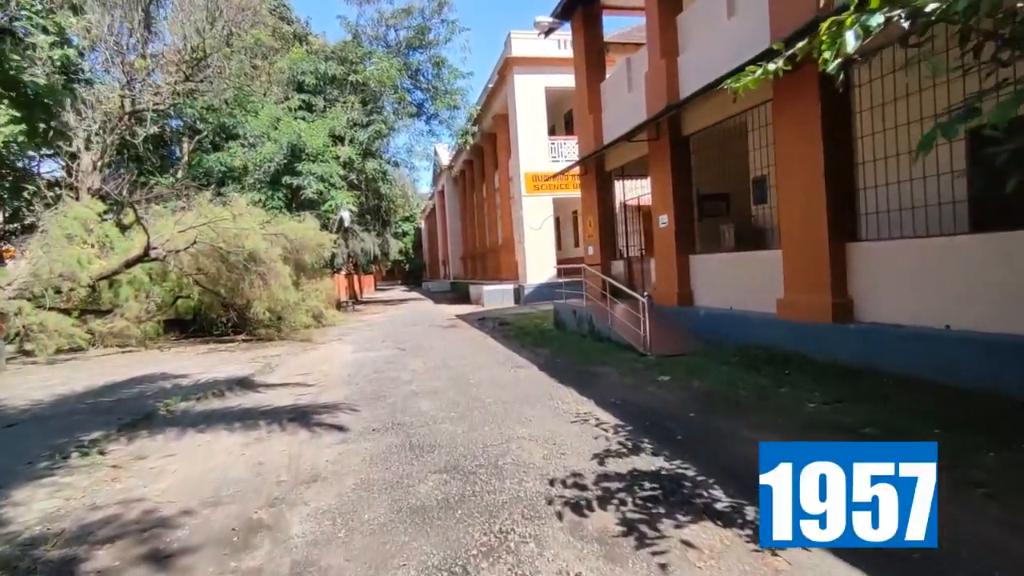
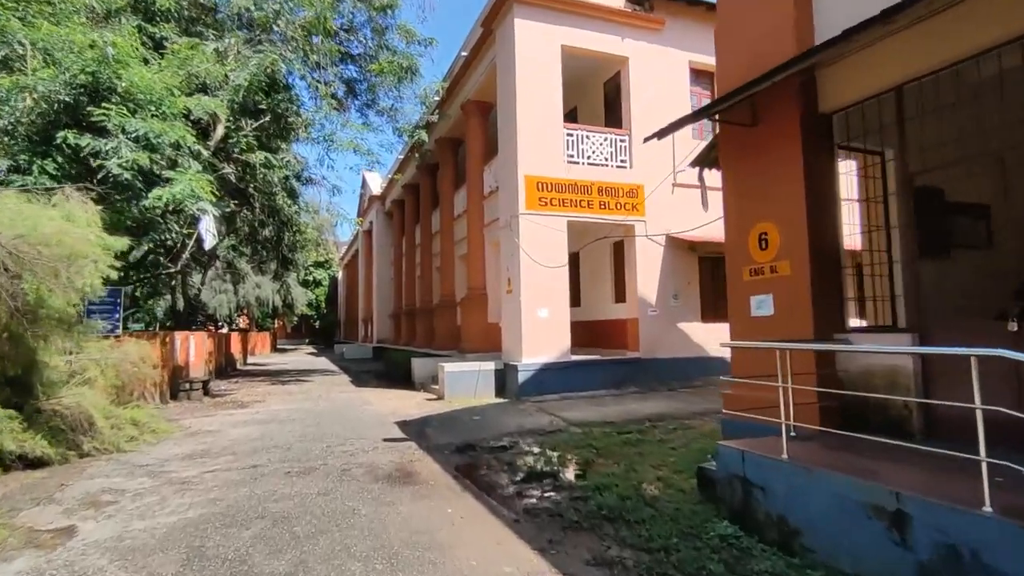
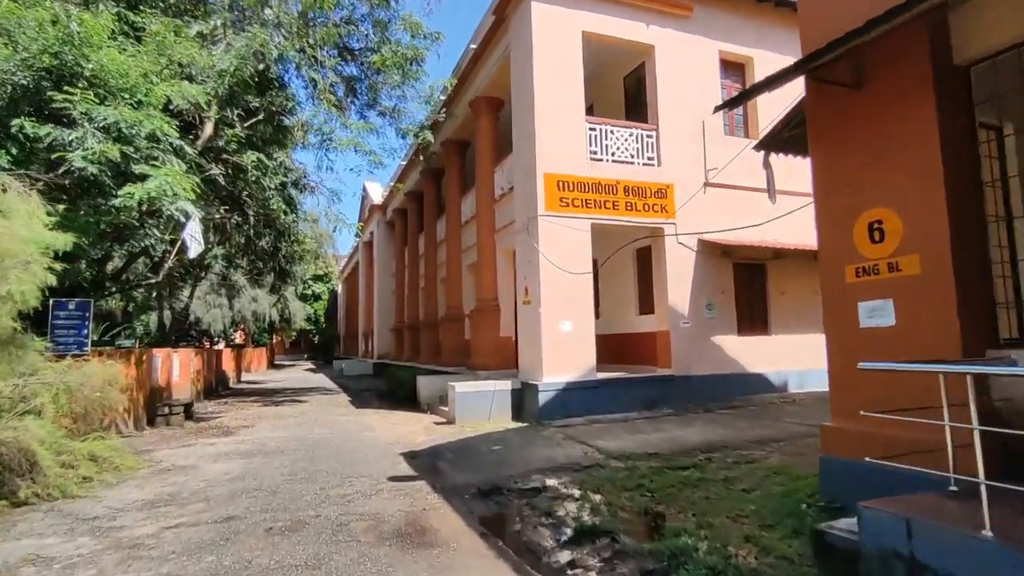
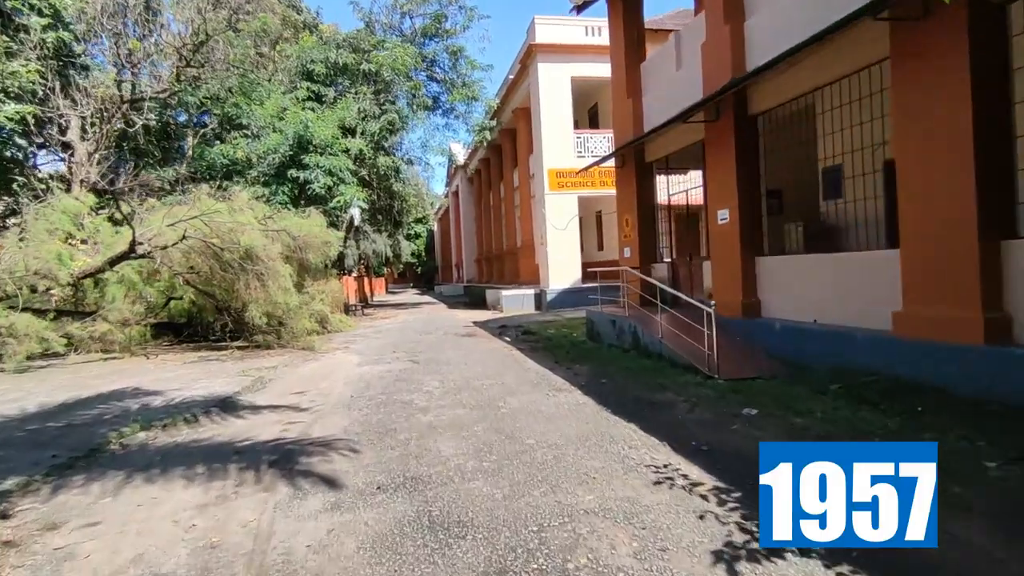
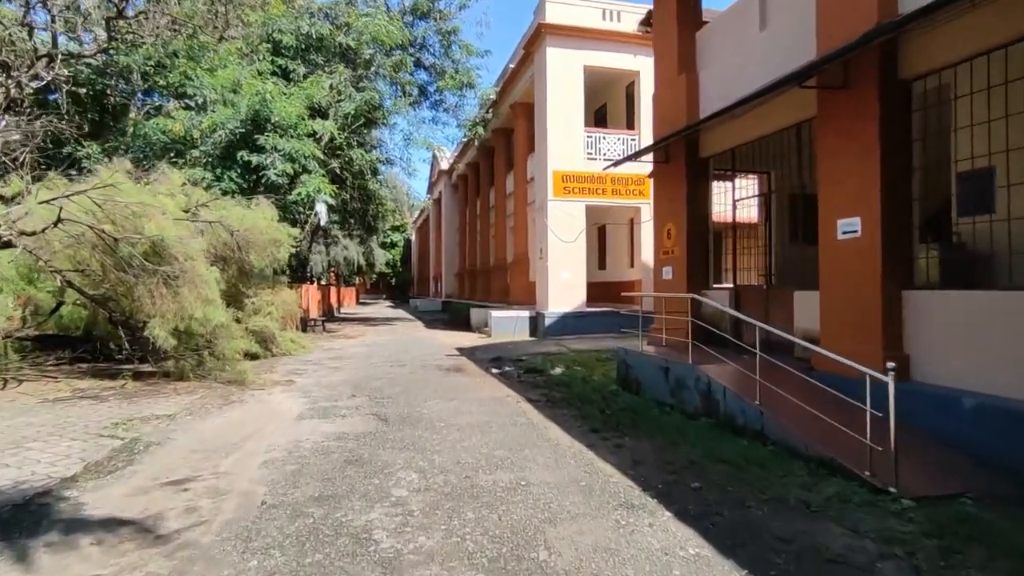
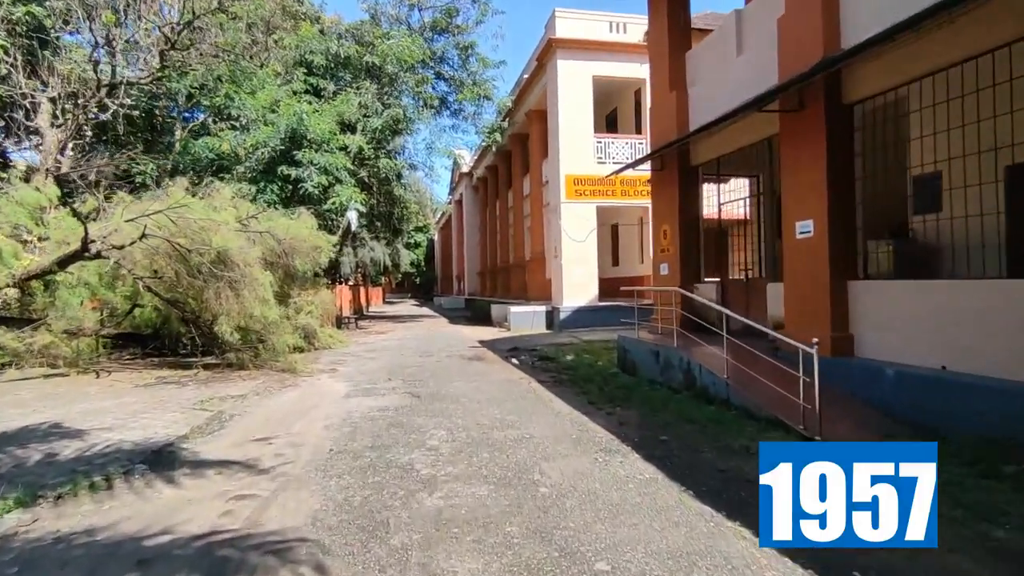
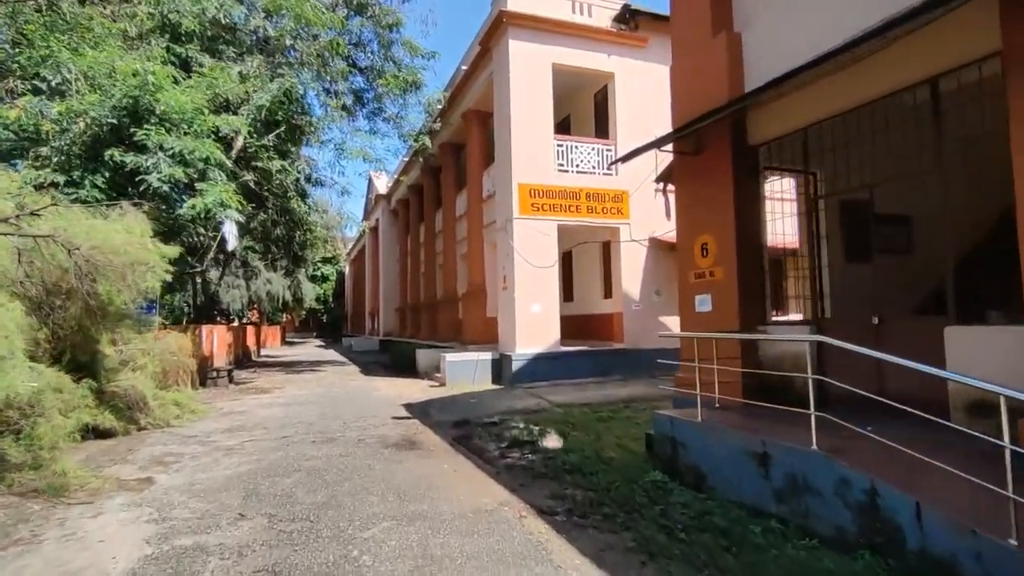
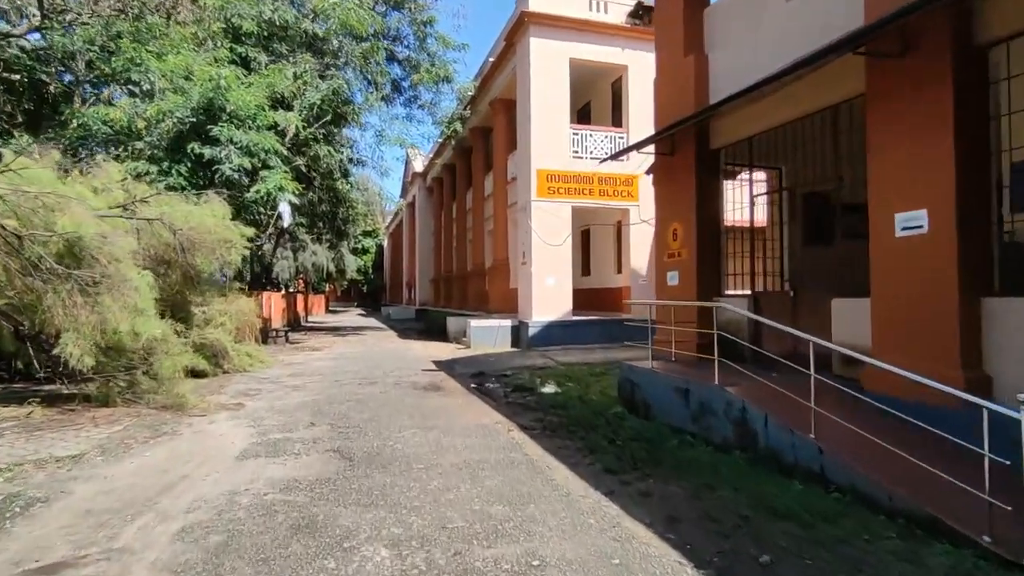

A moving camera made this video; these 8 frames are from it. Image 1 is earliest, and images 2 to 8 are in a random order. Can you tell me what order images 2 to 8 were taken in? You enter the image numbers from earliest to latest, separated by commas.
4, 6, 5, 8, 7, 2, 3
